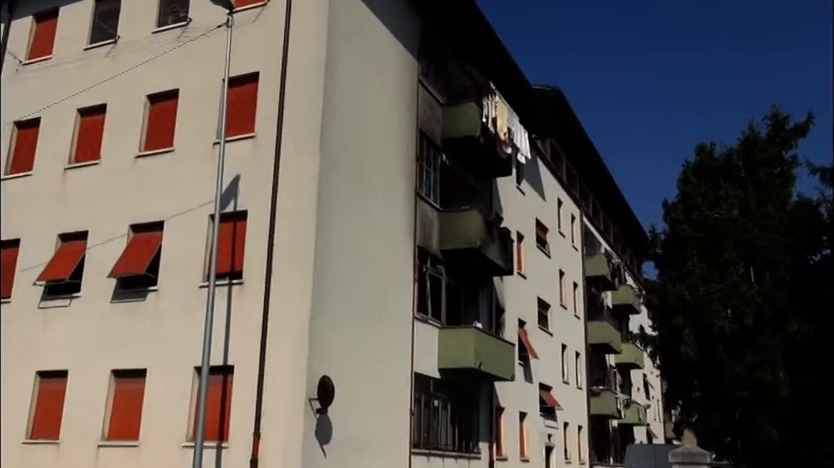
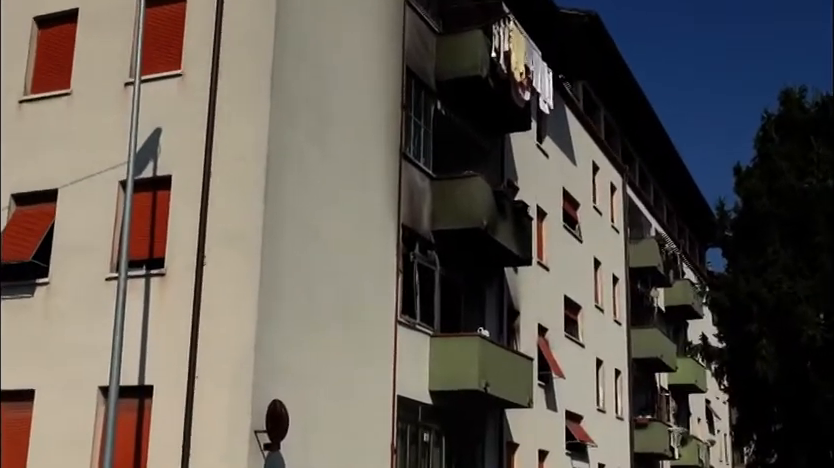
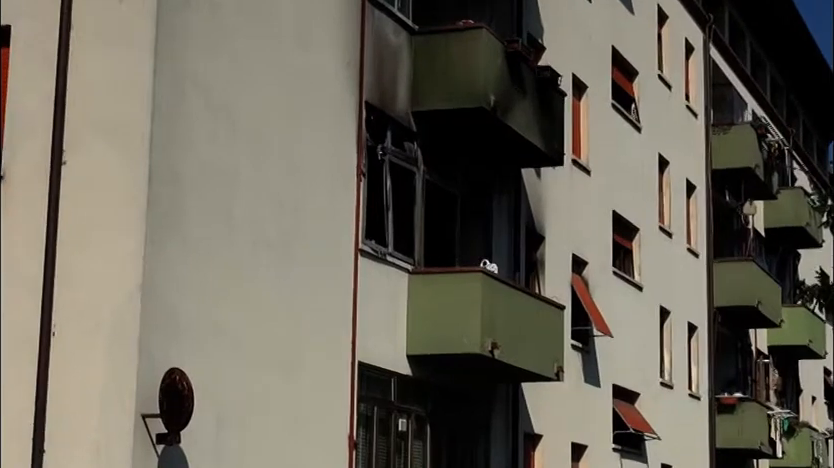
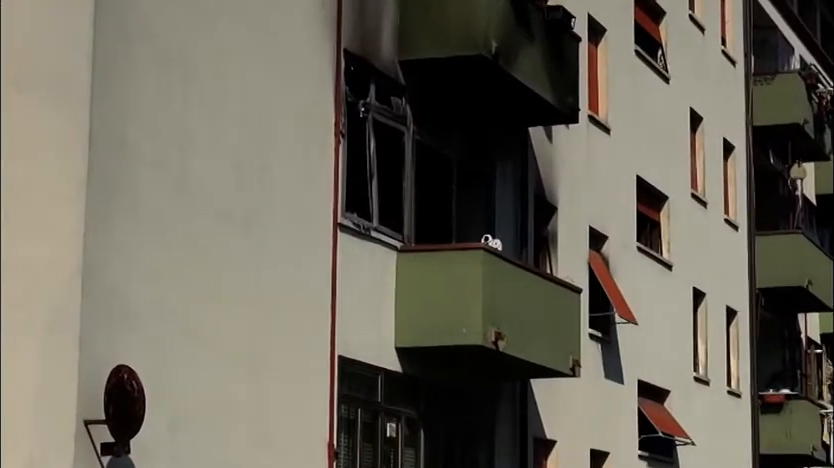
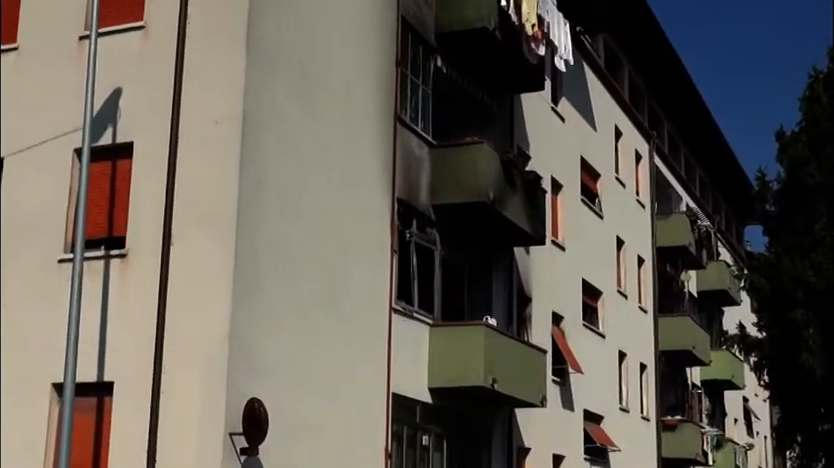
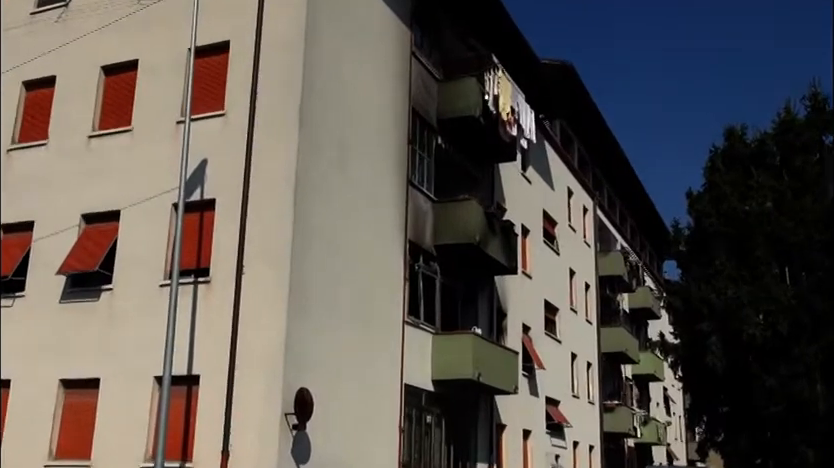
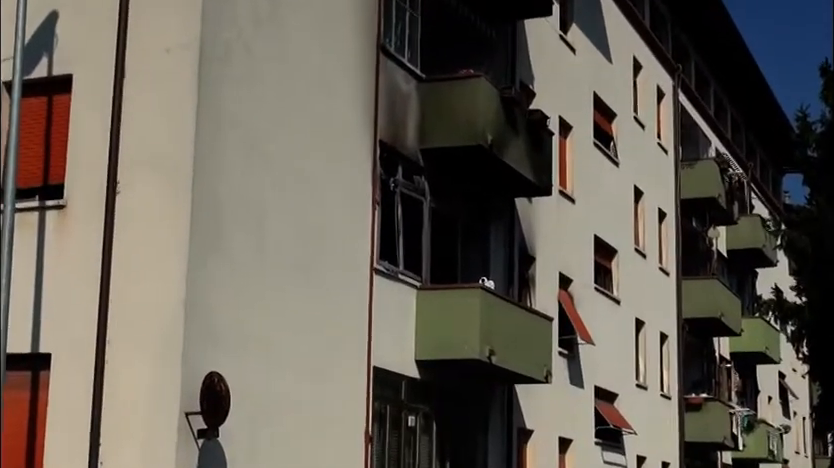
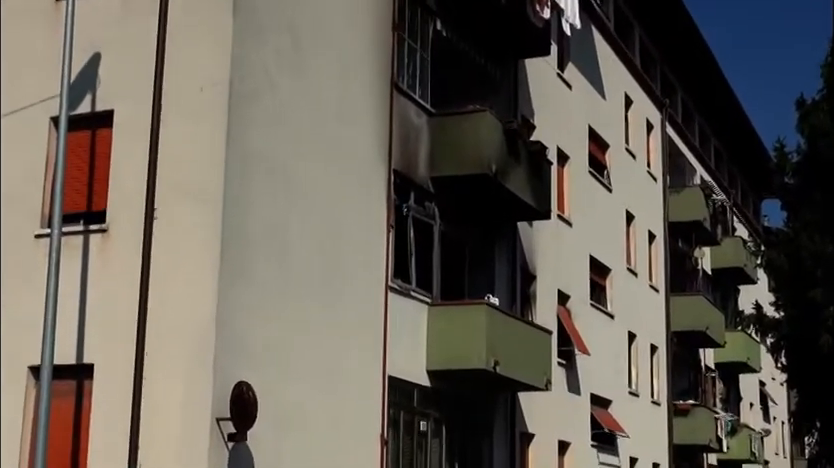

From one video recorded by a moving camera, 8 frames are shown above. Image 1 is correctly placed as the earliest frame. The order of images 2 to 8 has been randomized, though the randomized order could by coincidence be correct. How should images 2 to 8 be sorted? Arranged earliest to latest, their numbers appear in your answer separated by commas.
6, 2, 5, 8, 7, 3, 4
